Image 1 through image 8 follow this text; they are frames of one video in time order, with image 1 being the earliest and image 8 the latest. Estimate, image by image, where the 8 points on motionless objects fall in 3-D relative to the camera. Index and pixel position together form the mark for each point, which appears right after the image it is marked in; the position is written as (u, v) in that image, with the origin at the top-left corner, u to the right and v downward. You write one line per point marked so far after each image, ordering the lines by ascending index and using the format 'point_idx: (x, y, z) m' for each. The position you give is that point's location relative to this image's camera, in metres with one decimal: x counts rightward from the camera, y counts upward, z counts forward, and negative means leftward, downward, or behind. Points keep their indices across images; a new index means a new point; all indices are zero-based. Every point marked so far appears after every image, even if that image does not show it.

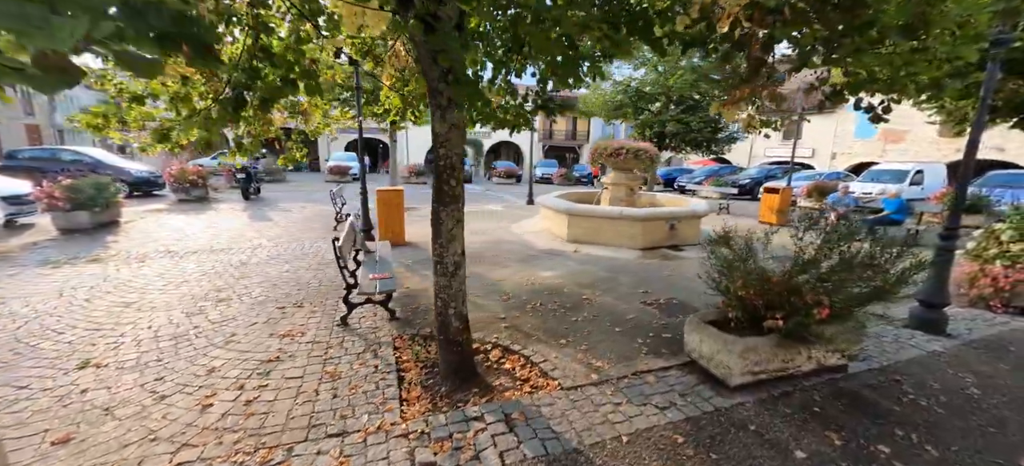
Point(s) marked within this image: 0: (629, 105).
0: (+3.8, +4.1, +13.3) m
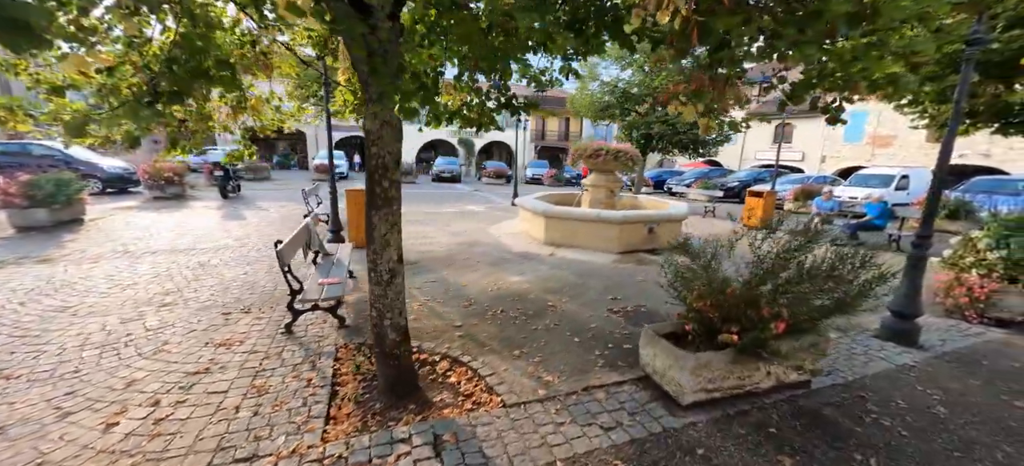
0: (+3.3, +4.0, +13.1) m
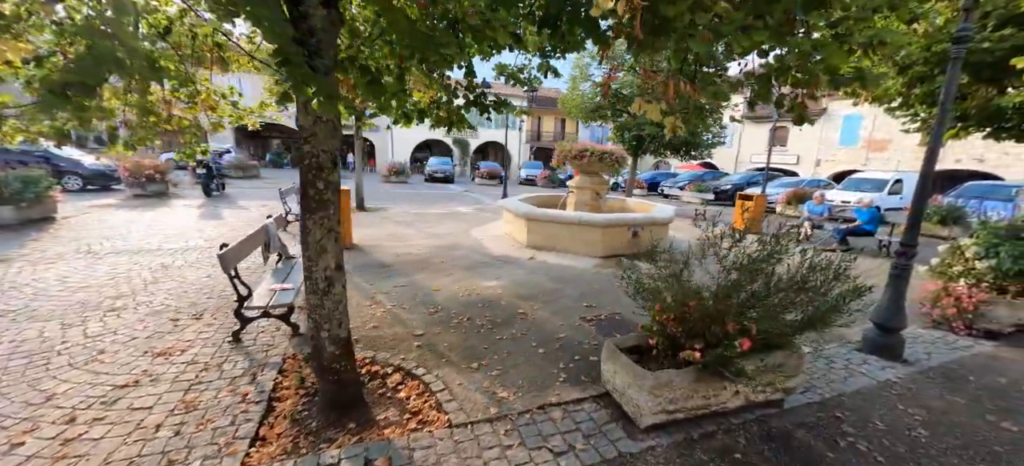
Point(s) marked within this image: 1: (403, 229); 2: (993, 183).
0: (+3.0, +3.9, +12.9) m
1: (-2.3, +0.1, +8.6) m
2: (+14.6, +1.5, +12.5) m
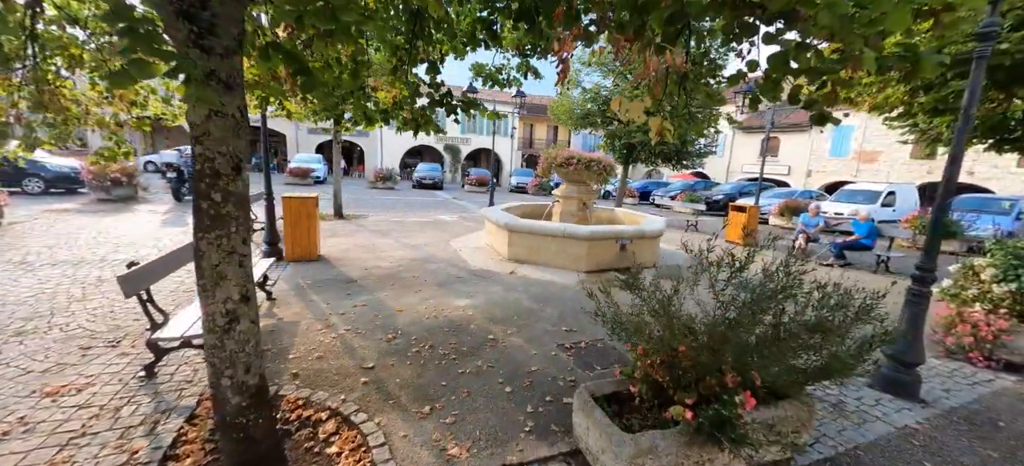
0: (+2.6, +3.6, +12.6) m
1: (-2.6, -0.1, +8.1) m
2: (+14.2, +1.1, +12.3) m
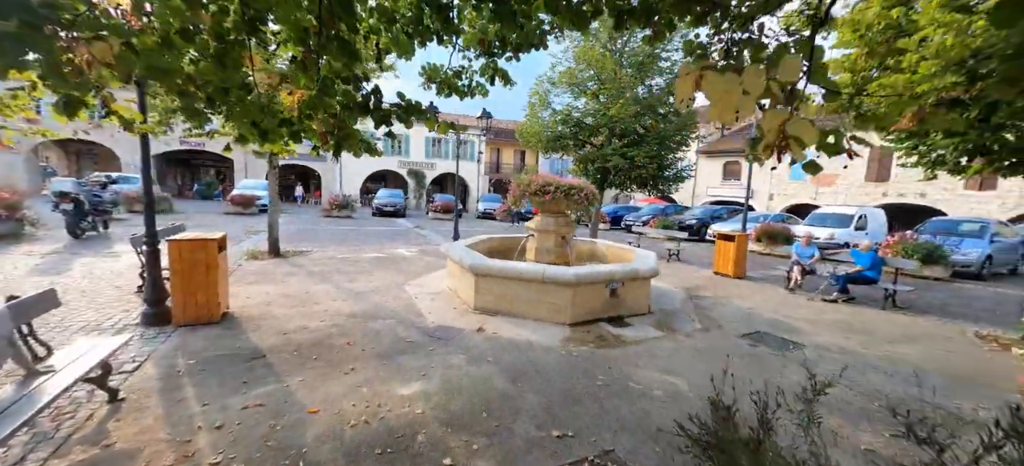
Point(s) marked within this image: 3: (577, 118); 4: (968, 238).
0: (+1.6, +2.7, +11.7) m
1: (-3.2, -0.8, +6.6) m
2: (+13.3, +0.4, +12.2) m
3: (+1.8, +3.2, +11.5) m
4: (+12.9, -0.1, +11.6) m
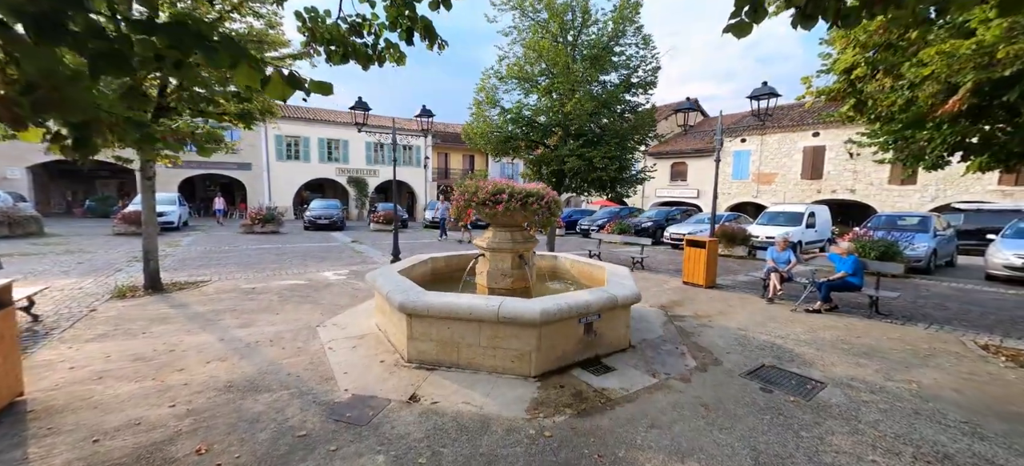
0: (+0.2, +2.5, +10.6) m
1: (-3.8, -1.2, +4.9) m
2: (+11.8, +0.6, +12.4) m
3: (+0.4, +3.0, +10.4) m
4: (+11.5, 0.0, +11.7) m
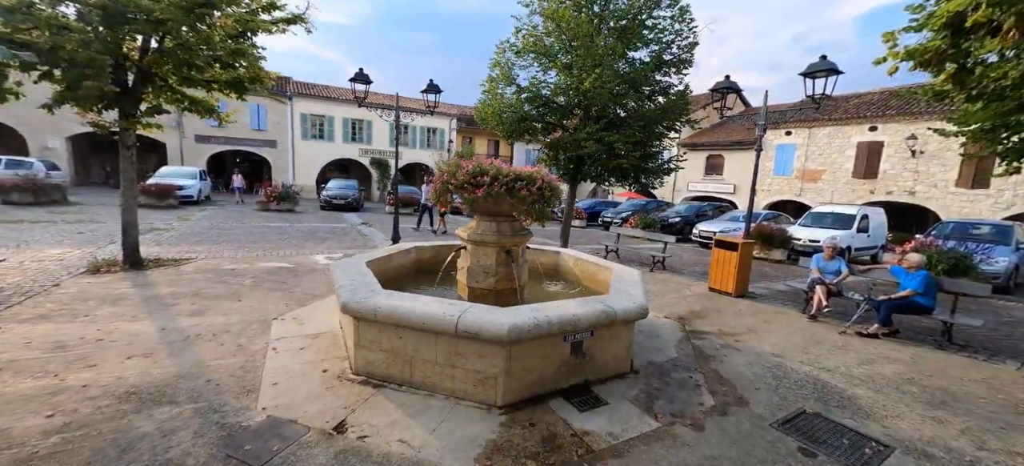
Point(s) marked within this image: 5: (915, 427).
0: (+0.6, +2.7, +9.6) m
1: (-4.0, -0.9, +4.4) m
2: (+12.1, +0.3, +10.7) m
3: (+0.8, +3.2, +9.4) m
4: (+11.8, -0.3, +10.1) m
5: (+3.1, -1.5, +3.1) m
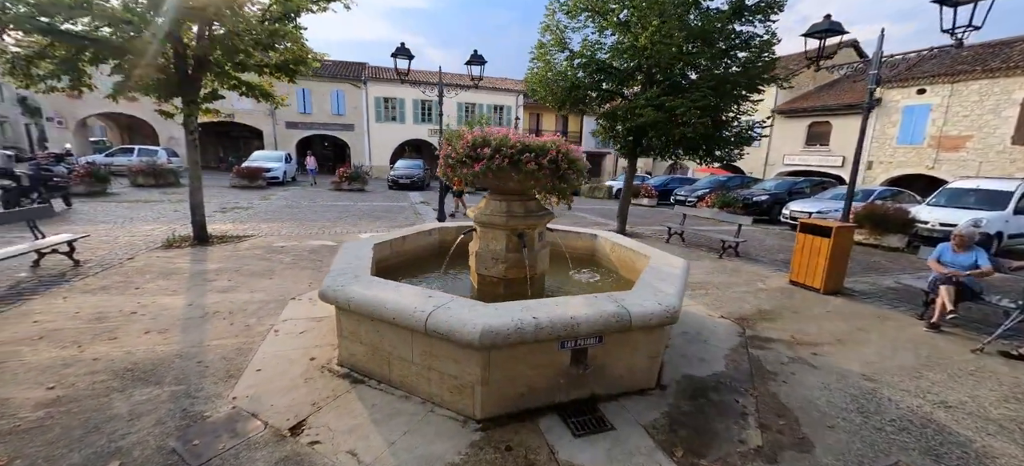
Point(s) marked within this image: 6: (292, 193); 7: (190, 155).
0: (+1.7, +3.1, +8.7) m
1: (-3.8, -0.7, +4.6) m
2: (+13.2, +0.6, +7.7) m
3: (+1.8, +3.6, +8.4) m
4: (+12.7, 0.0, +7.2) m
5: (+2.9, -1.4, +2.1) m
6: (-8.4, +1.6, +15.7) m
7: (-5.6, +1.4, +7.3) m
